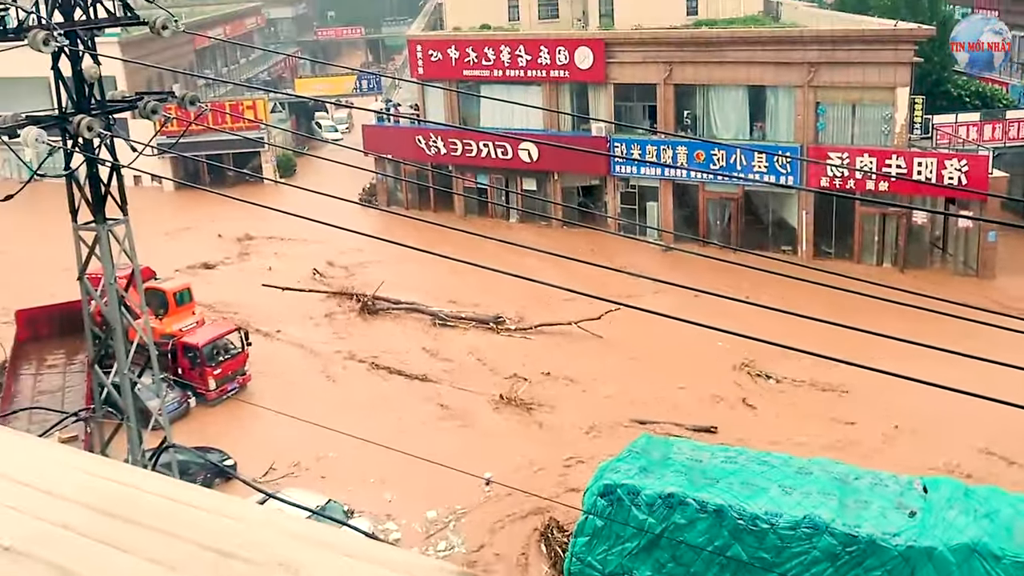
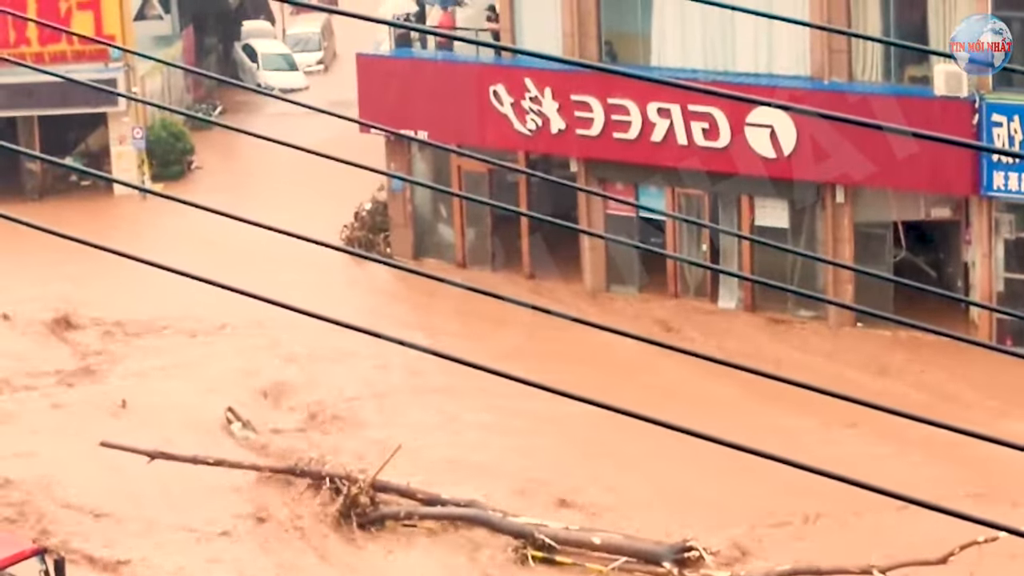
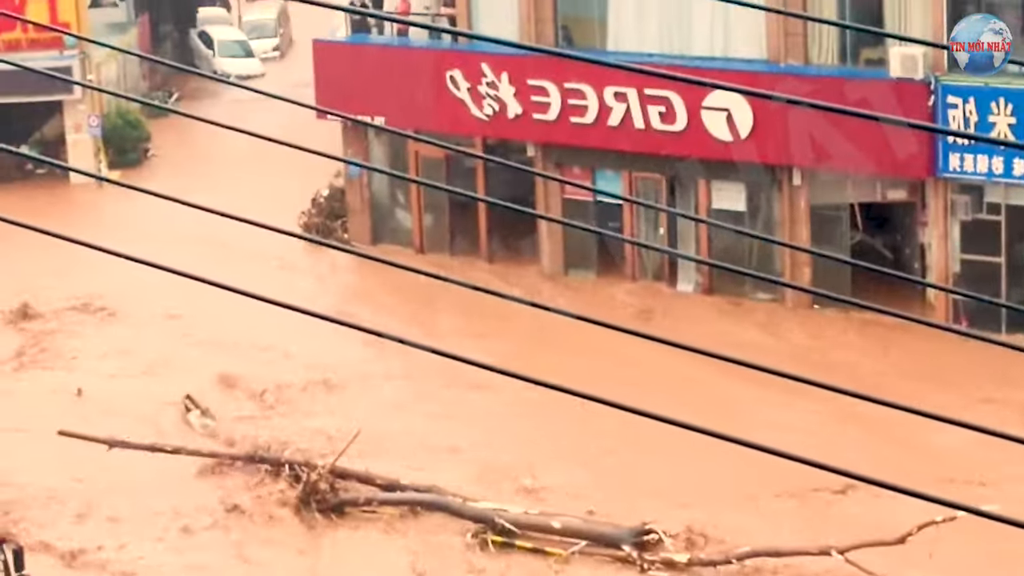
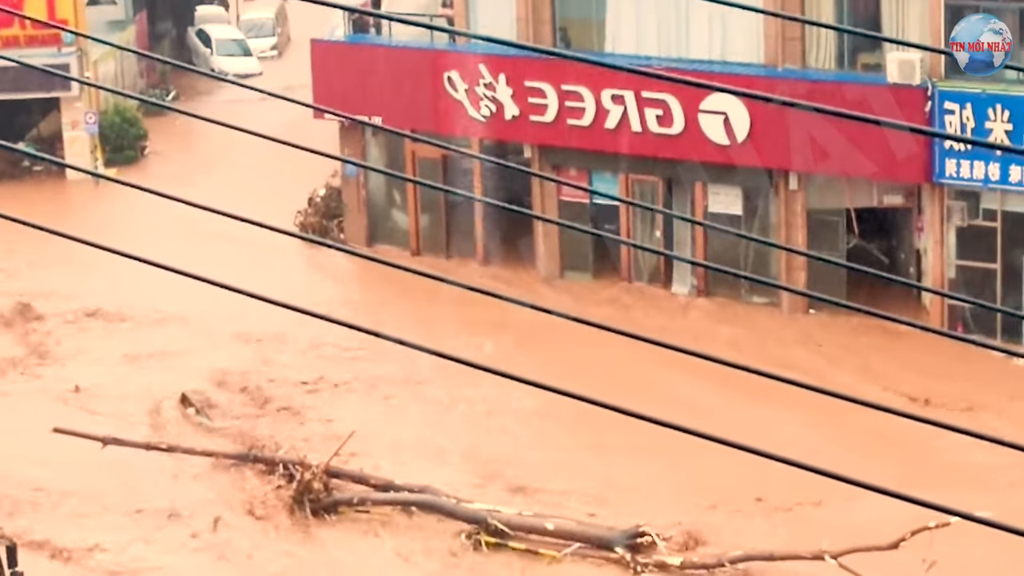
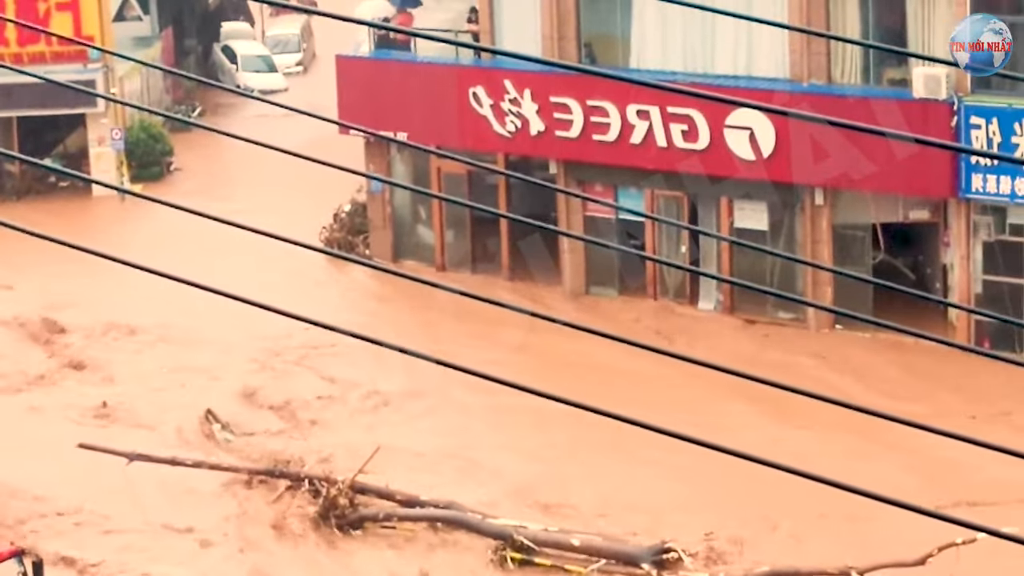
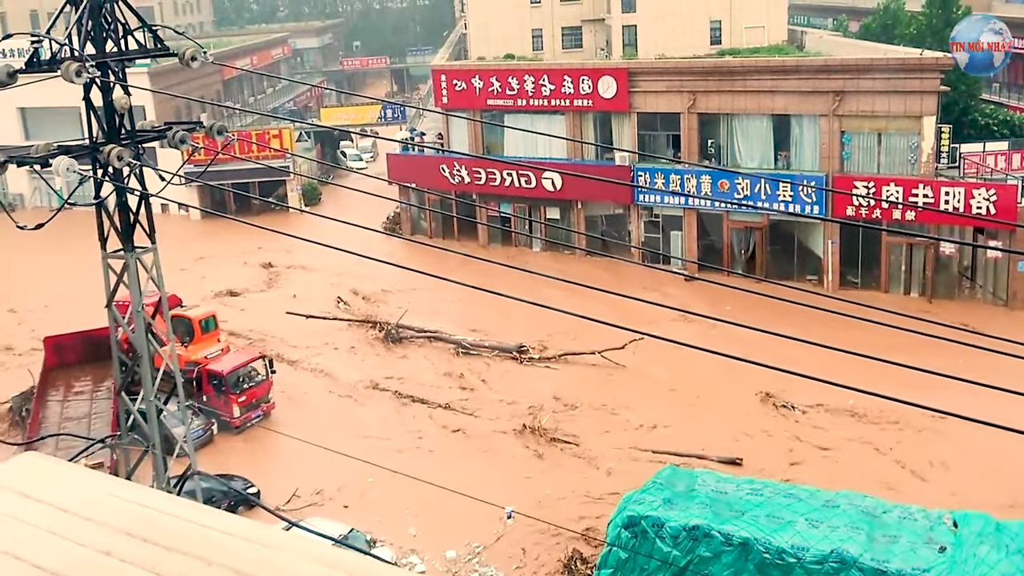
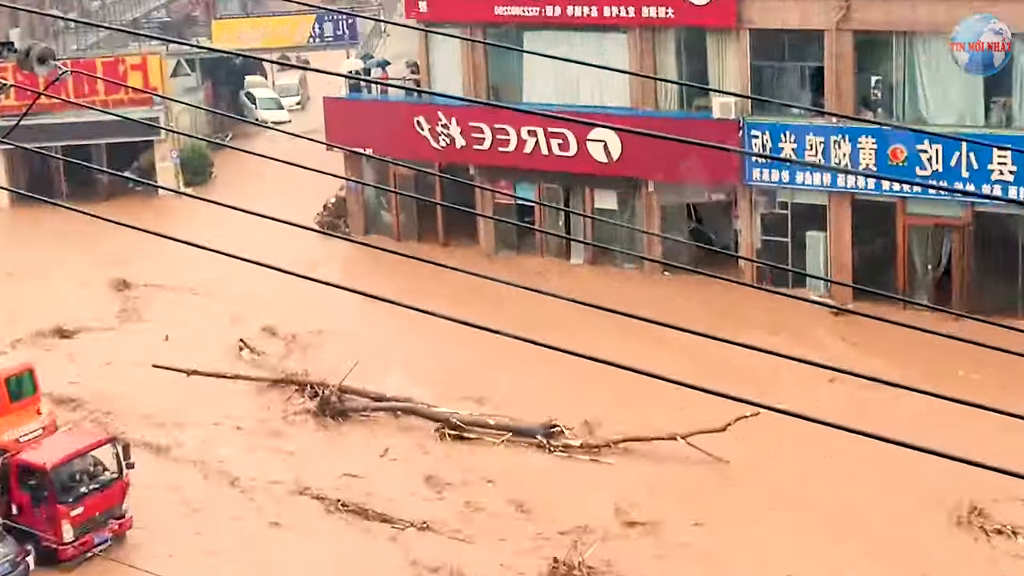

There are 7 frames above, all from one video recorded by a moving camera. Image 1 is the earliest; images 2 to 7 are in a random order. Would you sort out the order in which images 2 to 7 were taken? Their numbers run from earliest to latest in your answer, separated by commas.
6, 7, 3, 2, 5, 4
